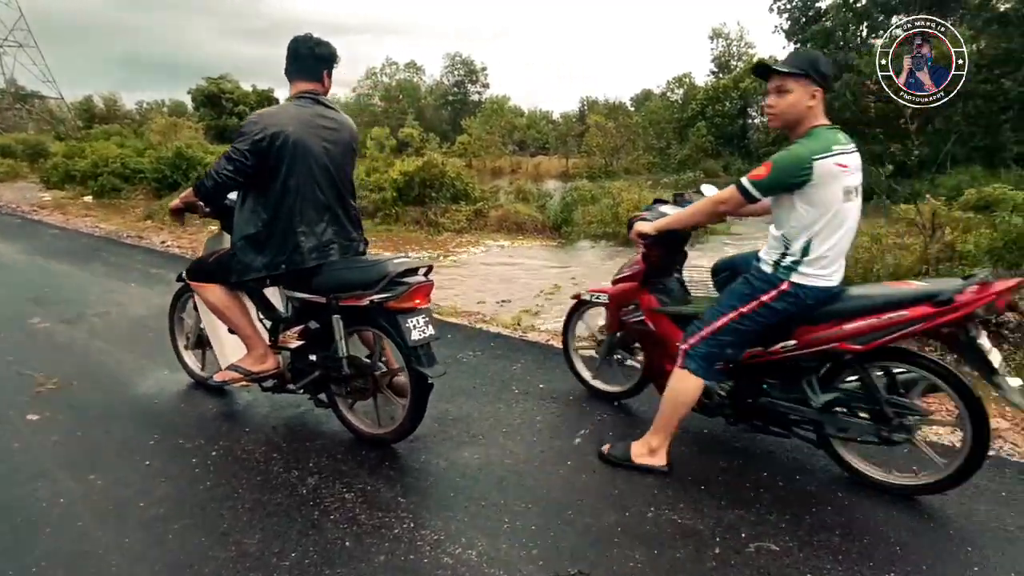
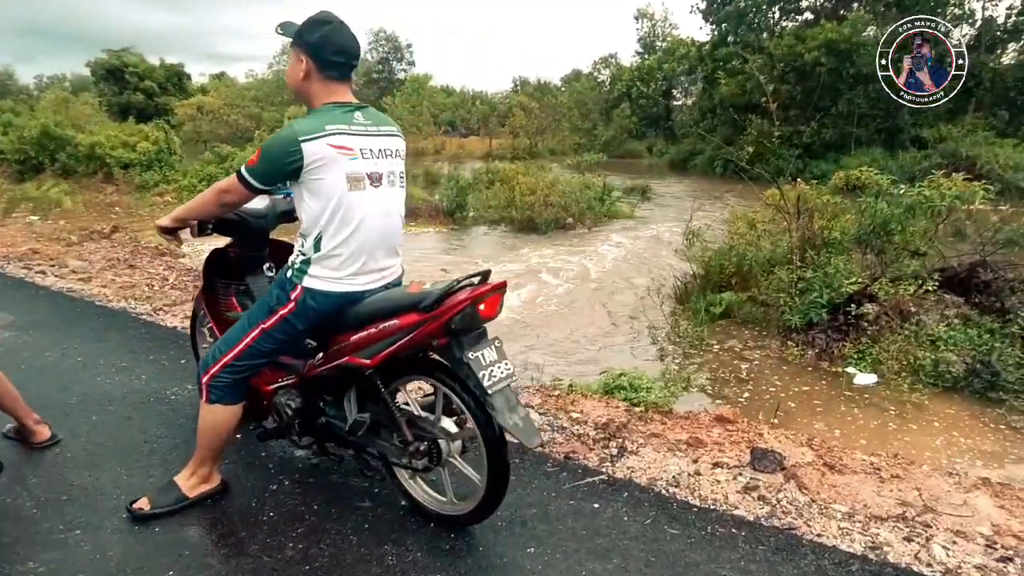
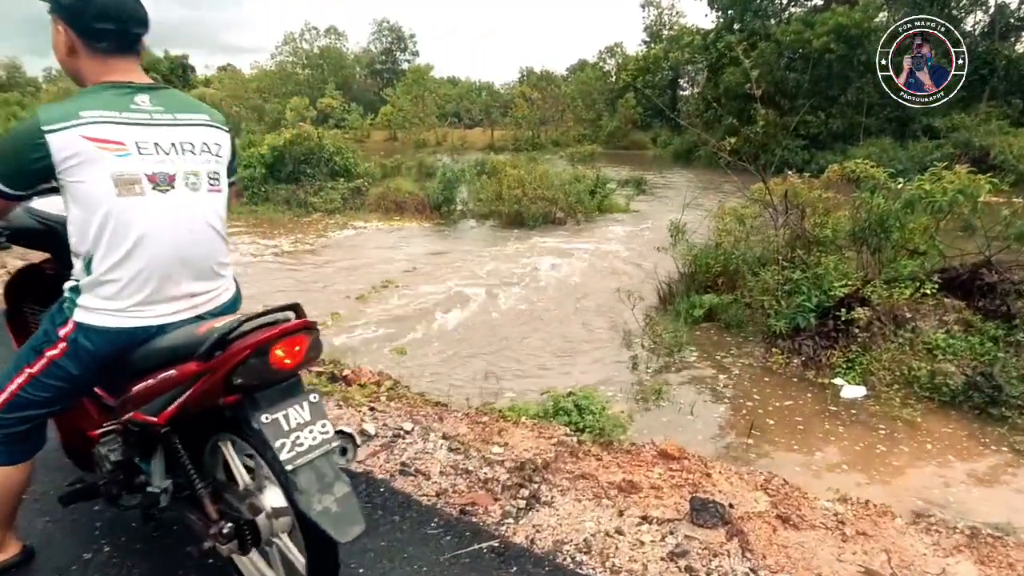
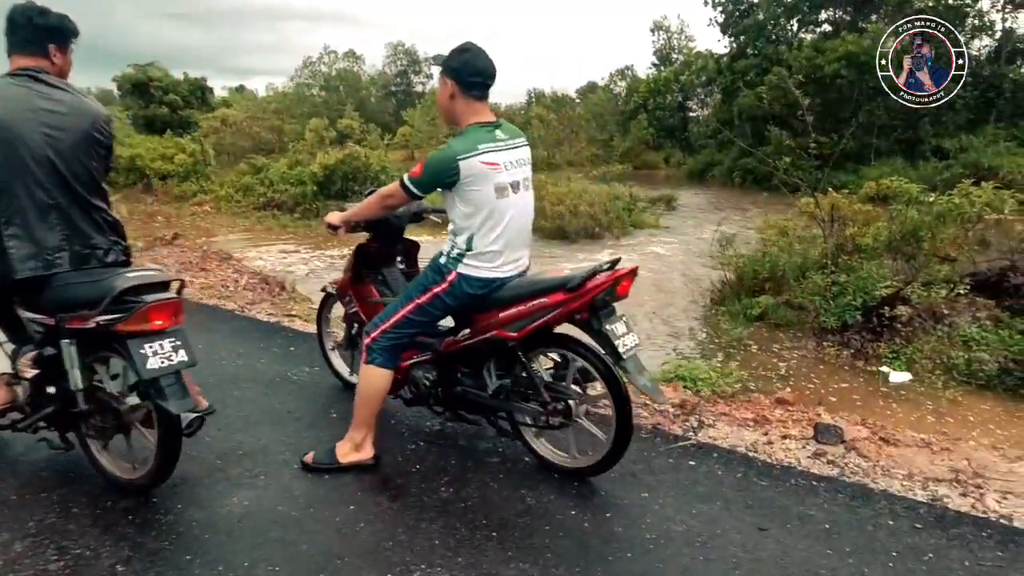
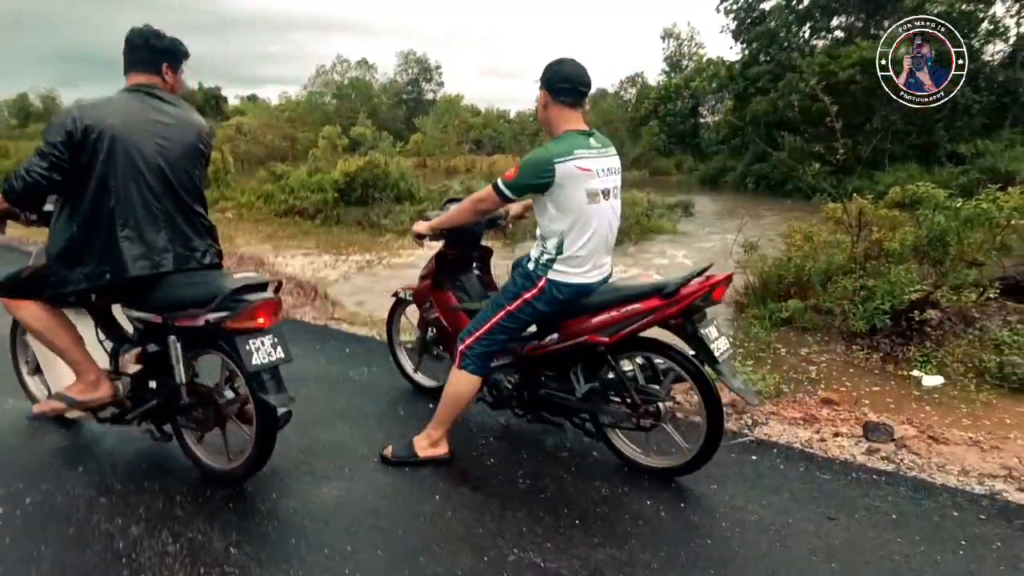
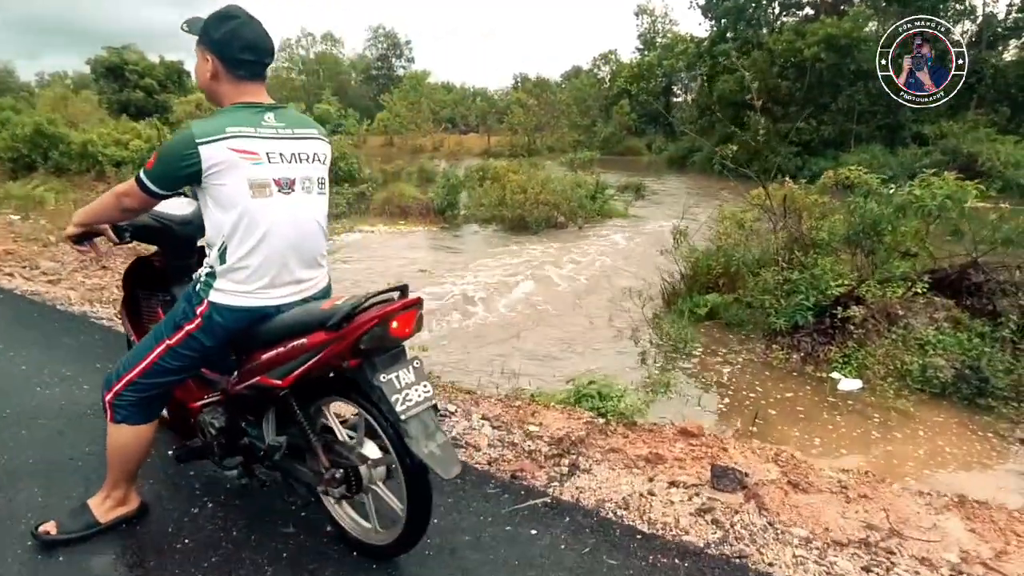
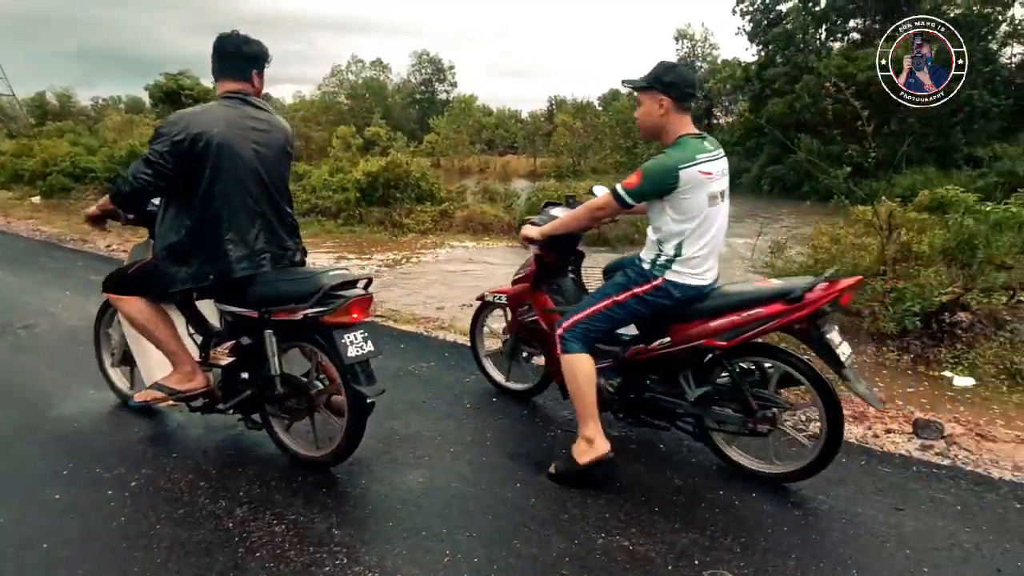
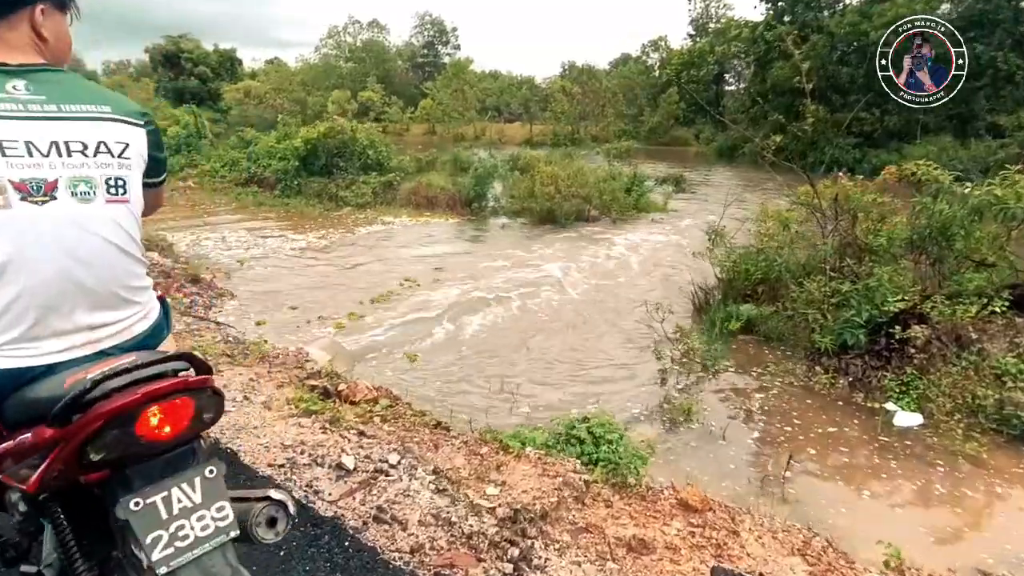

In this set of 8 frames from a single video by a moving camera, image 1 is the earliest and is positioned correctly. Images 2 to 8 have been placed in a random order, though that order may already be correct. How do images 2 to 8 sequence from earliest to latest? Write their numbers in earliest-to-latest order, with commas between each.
7, 5, 4, 2, 6, 3, 8
